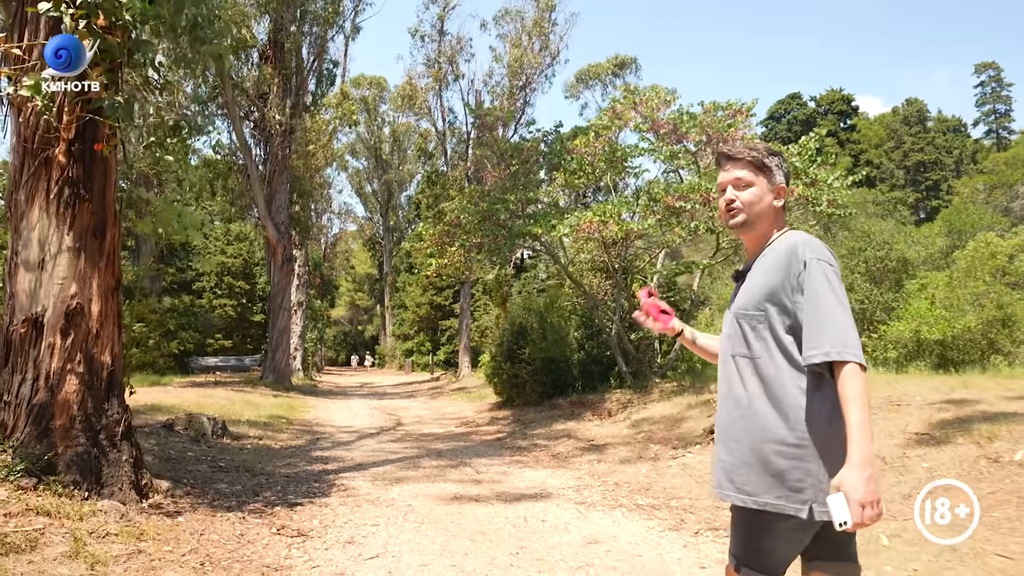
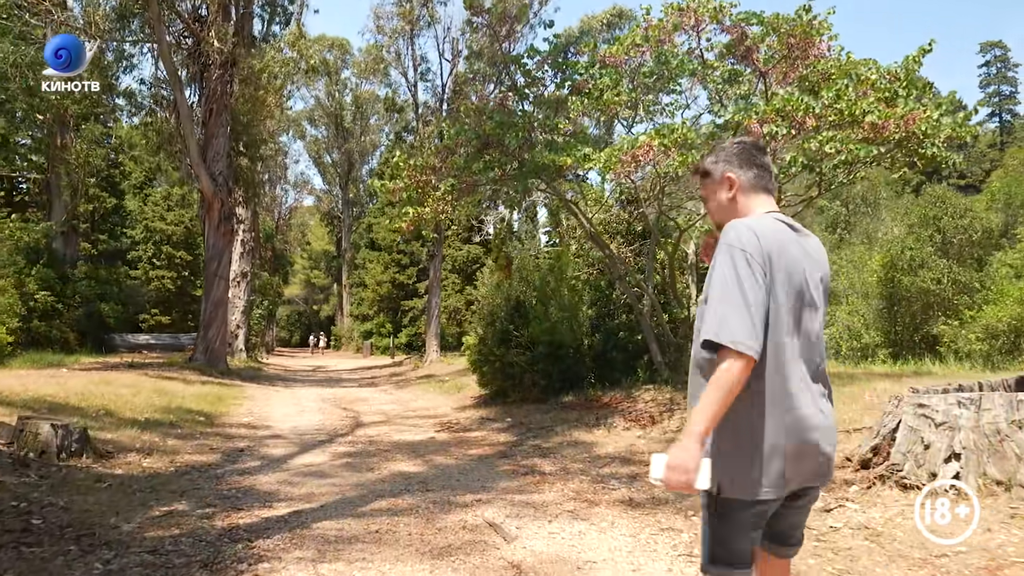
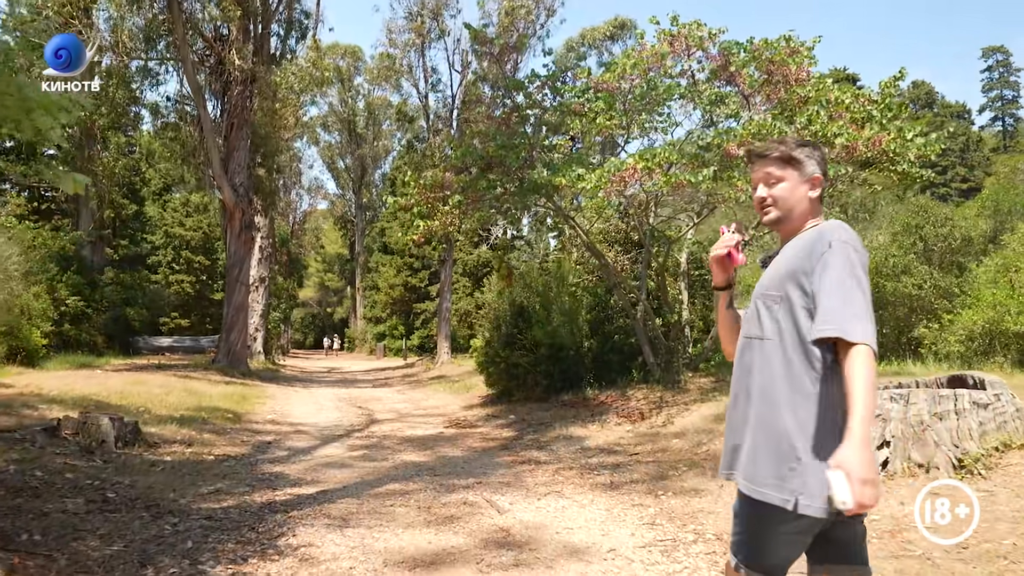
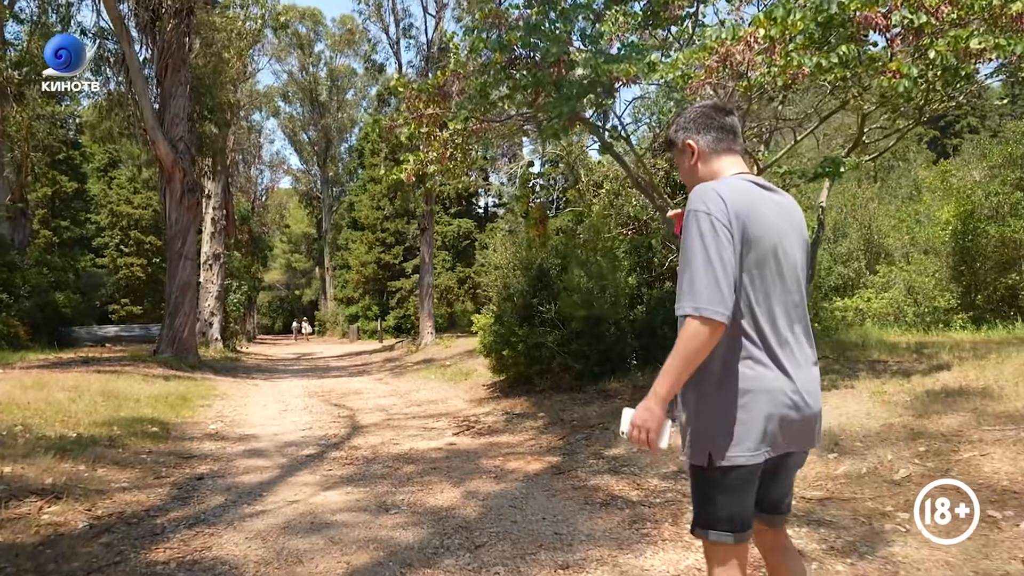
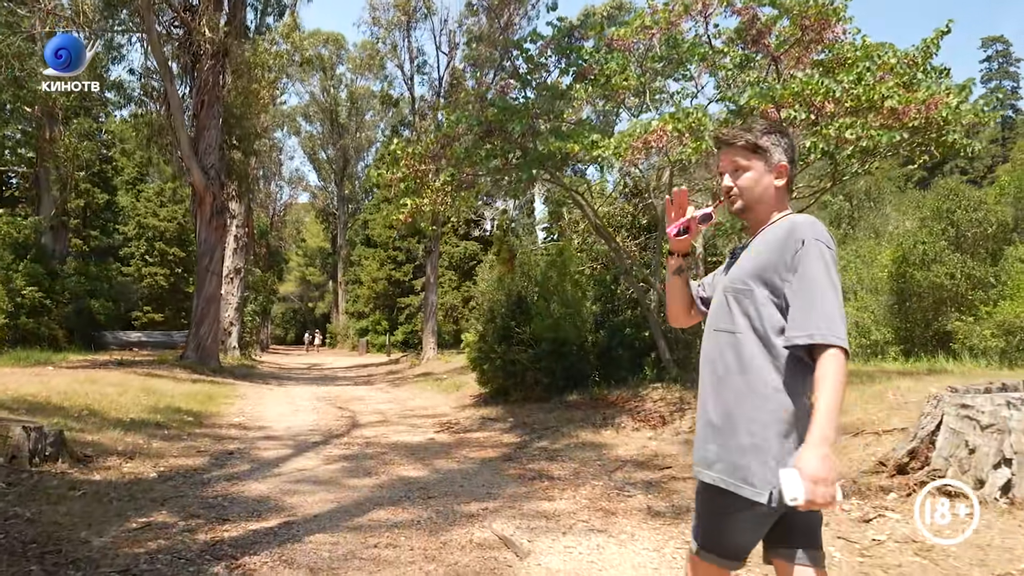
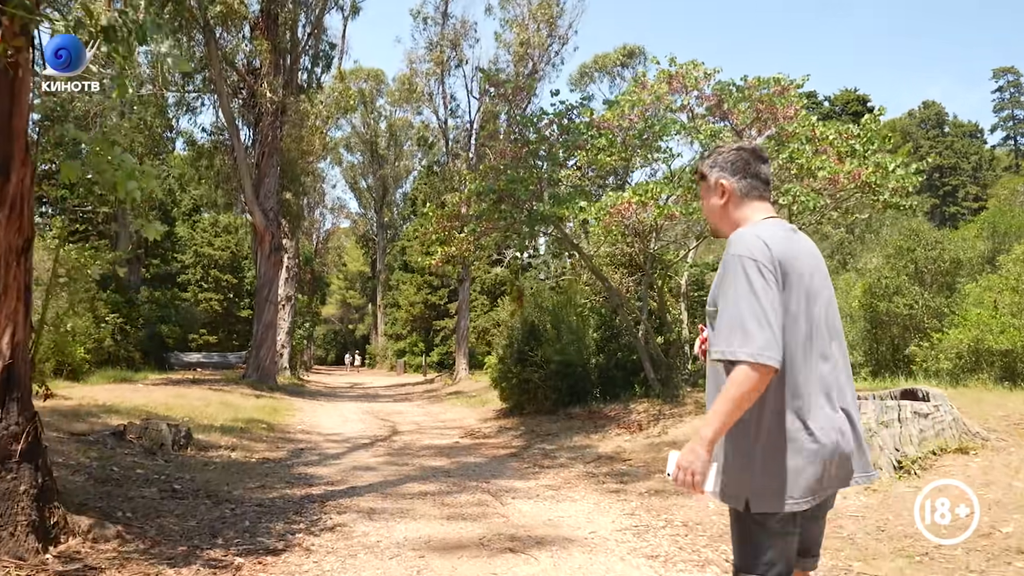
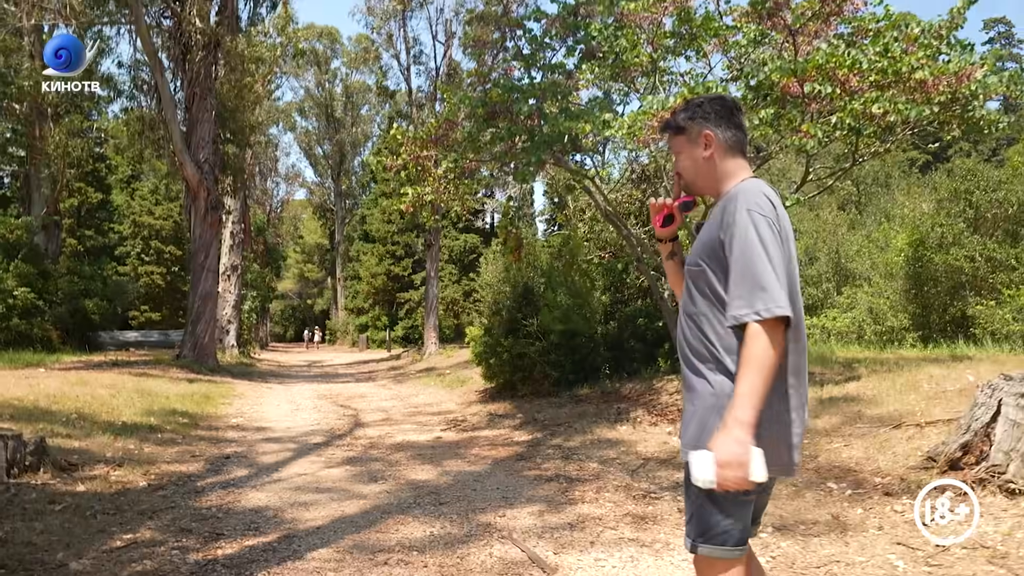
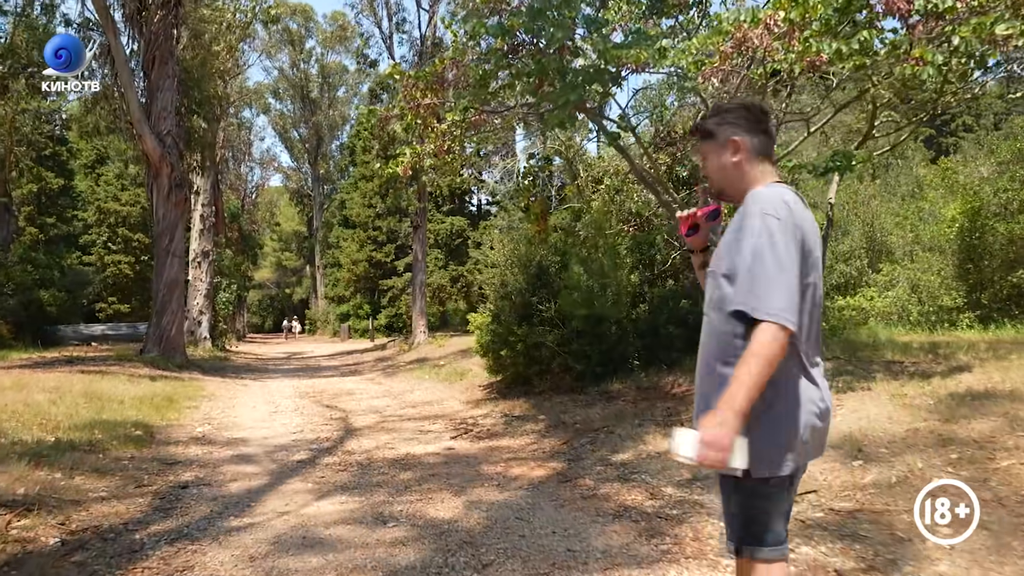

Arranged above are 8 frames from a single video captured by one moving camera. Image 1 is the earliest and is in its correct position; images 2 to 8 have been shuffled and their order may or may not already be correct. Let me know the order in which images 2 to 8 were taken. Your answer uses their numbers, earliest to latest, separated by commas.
6, 3, 2, 5, 7, 4, 8
